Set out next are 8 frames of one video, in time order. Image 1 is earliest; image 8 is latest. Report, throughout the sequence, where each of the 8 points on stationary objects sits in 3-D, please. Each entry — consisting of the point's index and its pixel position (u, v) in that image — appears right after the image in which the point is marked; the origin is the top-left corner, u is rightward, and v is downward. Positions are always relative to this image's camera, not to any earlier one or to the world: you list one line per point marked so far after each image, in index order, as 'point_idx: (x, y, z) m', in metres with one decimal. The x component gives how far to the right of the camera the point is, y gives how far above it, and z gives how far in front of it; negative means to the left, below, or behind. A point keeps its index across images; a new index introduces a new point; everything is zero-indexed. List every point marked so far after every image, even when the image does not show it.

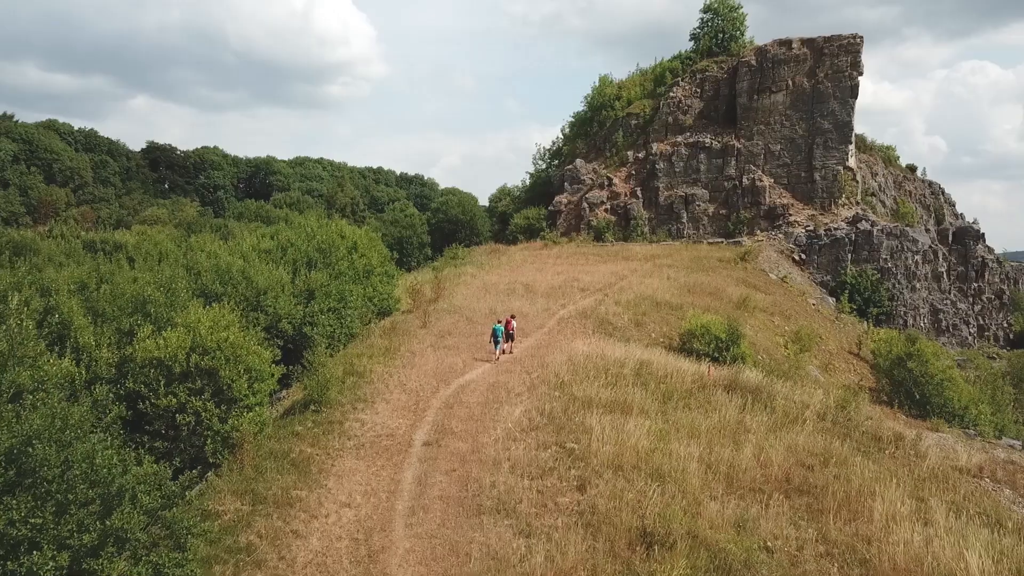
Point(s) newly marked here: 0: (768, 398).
0: (+4.8, -2.0, +15.3) m
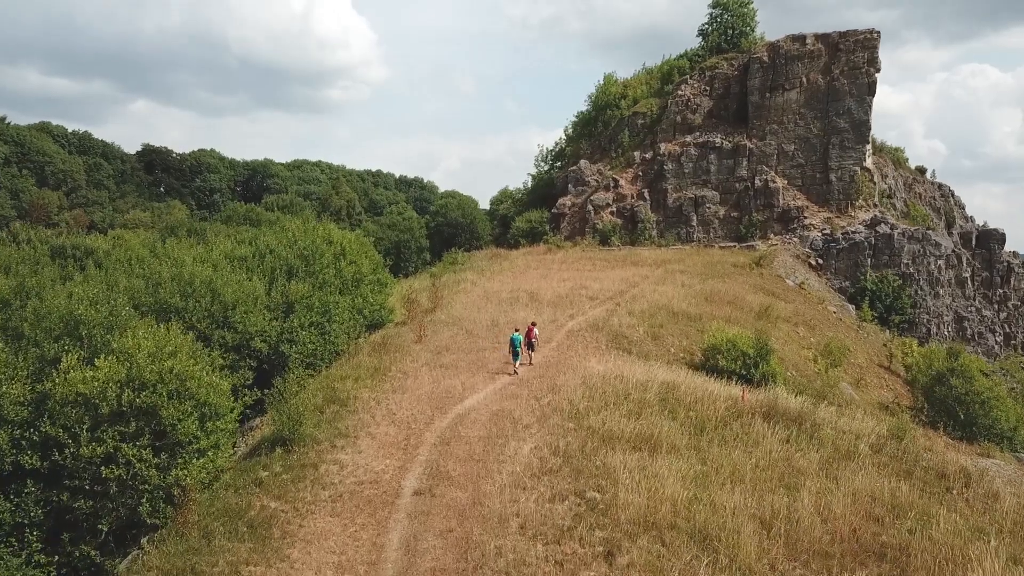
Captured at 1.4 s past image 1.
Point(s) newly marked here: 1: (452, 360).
0: (+4.9, -2.2, +13.3) m
1: (-1.2, -1.5, +16.7) m
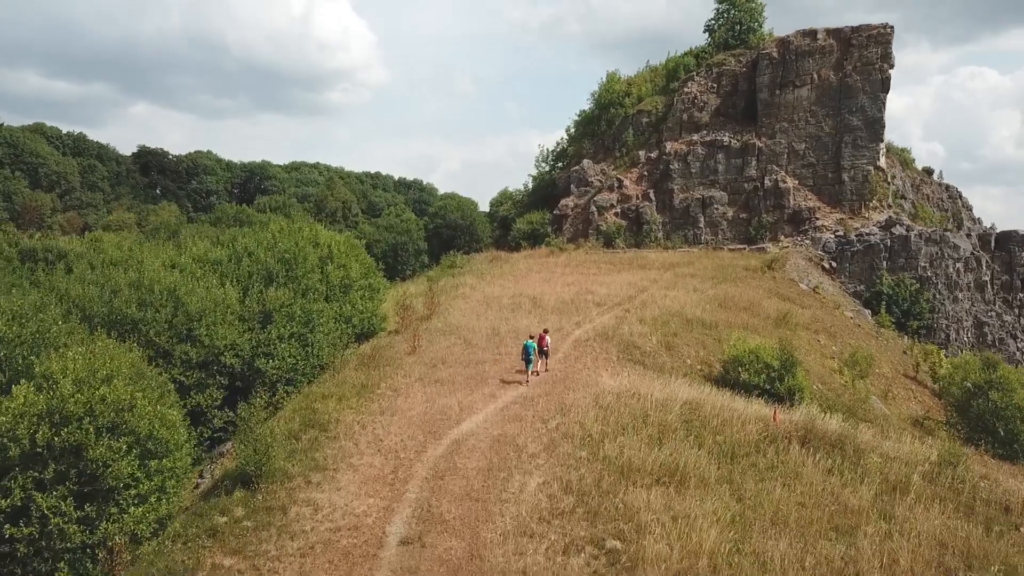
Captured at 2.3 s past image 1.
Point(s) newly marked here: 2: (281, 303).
0: (+4.9, -2.4, +11.7) m
1: (-1.2, -1.6, +15.1) m
2: (-4.1, -0.3, +14.6) m
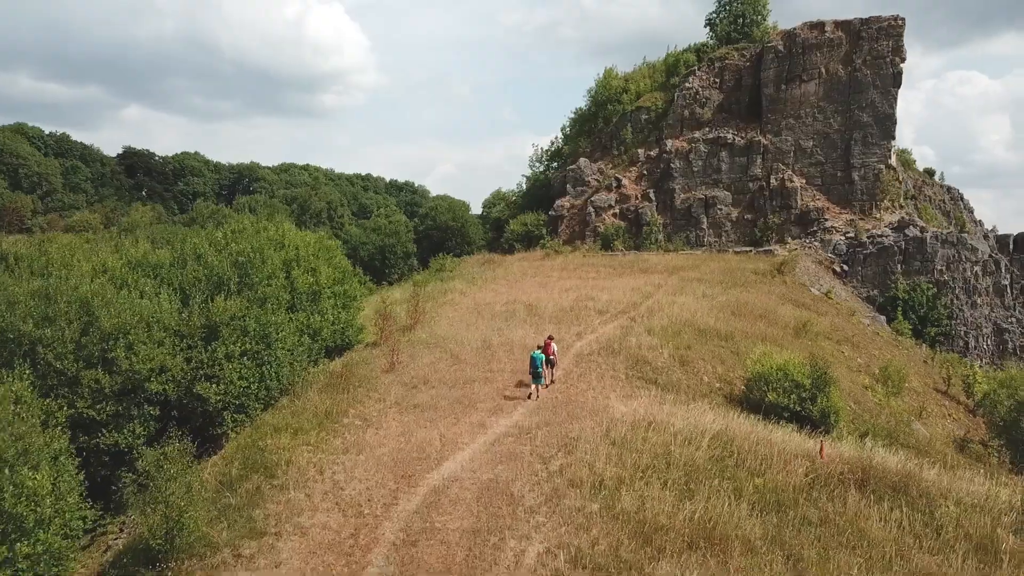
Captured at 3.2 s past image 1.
0: (+4.8, -2.5, +9.6) m
1: (-1.3, -1.7, +12.9) m
2: (-4.2, -0.4, +12.4) m
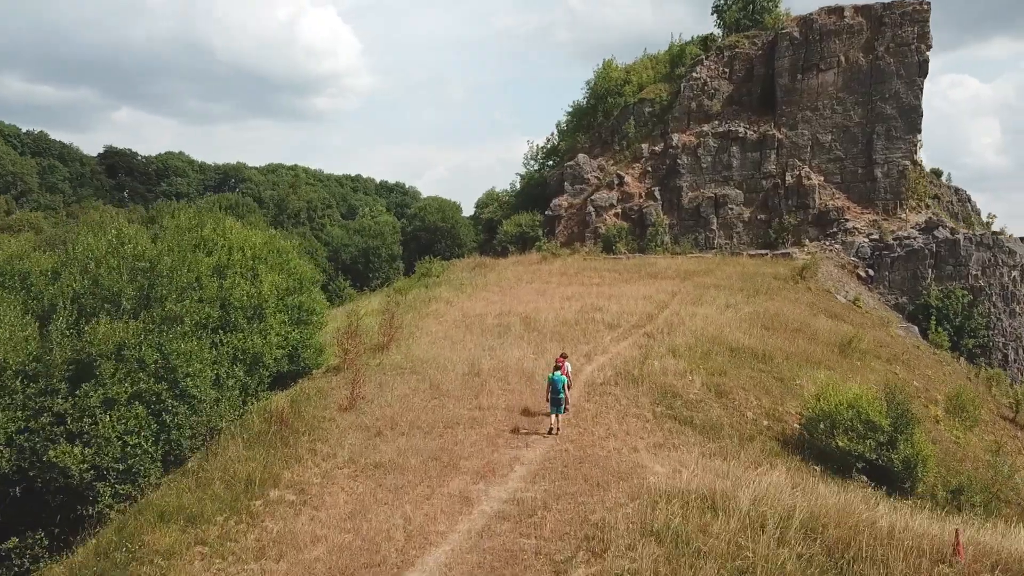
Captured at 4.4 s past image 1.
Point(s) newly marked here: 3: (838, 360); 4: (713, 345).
0: (+4.8, -2.7, +6.3) m
1: (-1.3, -1.9, +9.6) m
2: (-4.3, -0.6, +9.1) m
3: (+6.6, -1.4, +16.6) m
4: (+4.0, -1.1, +16.2) m
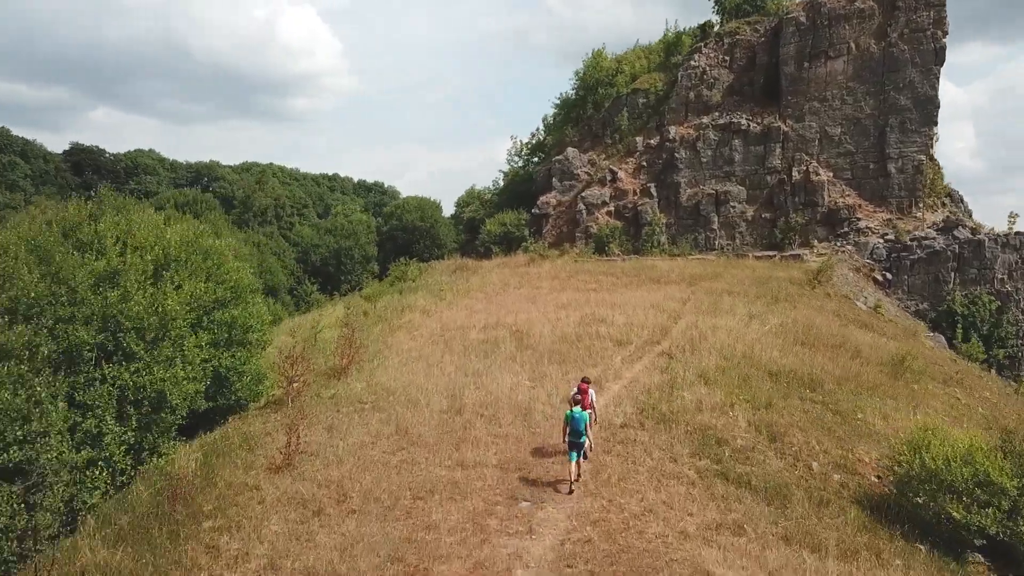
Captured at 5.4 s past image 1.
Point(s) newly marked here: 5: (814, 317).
0: (+4.9, -2.8, +3.3) m
1: (-1.3, -2.0, +6.5) m
2: (-4.3, -0.7, +5.9) m
3: (+6.4, -1.6, +13.7) m
4: (+3.8, -1.3, +13.2) m
5: (+7.1, -0.7, +19.4) m
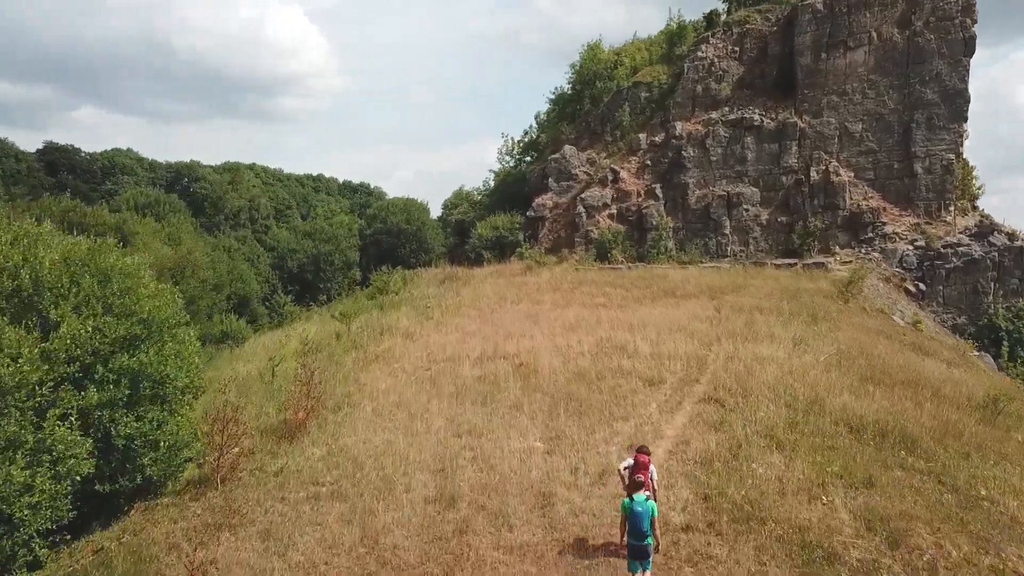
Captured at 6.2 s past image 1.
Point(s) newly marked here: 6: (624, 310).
0: (+5.1, -3.2, +0.4) m
1: (-1.1, -2.4, +3.5) m
2: (-4.1, -1.1, +2.8) m
3: (+6.5, -1.9, +10.8) m
4: (+3.9, -1.6, +10.3) m
5: (+7.1, -1.0, +16.6) m
6: (+2.5, -0.5, +19.3) m
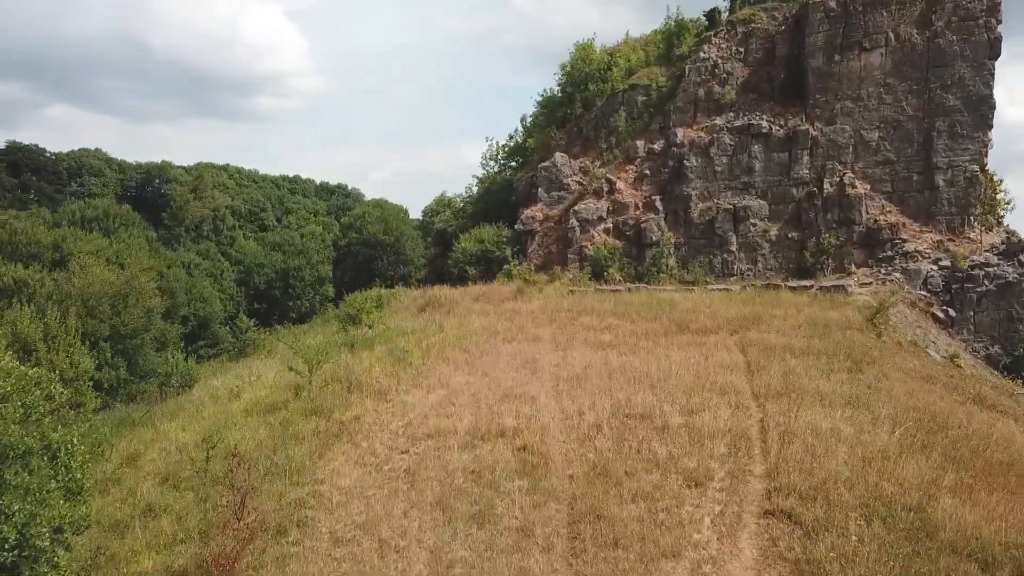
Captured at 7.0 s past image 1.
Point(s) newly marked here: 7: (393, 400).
0: (+5.4, -3.9, -2.3) m
1: (-0.9, -3.2, +0.7) m
2: (-3.8, -1.9, 0.0) m
3: (+6.5, -2.7, +8.2) m
4: (+4.0, -2.4, +7.6) m
5: (+7.0, -1.8, +13.9) m
6: (+2.4, -1.3, +16.5) m
7: (-1.9, -1.7, +12.9) m
